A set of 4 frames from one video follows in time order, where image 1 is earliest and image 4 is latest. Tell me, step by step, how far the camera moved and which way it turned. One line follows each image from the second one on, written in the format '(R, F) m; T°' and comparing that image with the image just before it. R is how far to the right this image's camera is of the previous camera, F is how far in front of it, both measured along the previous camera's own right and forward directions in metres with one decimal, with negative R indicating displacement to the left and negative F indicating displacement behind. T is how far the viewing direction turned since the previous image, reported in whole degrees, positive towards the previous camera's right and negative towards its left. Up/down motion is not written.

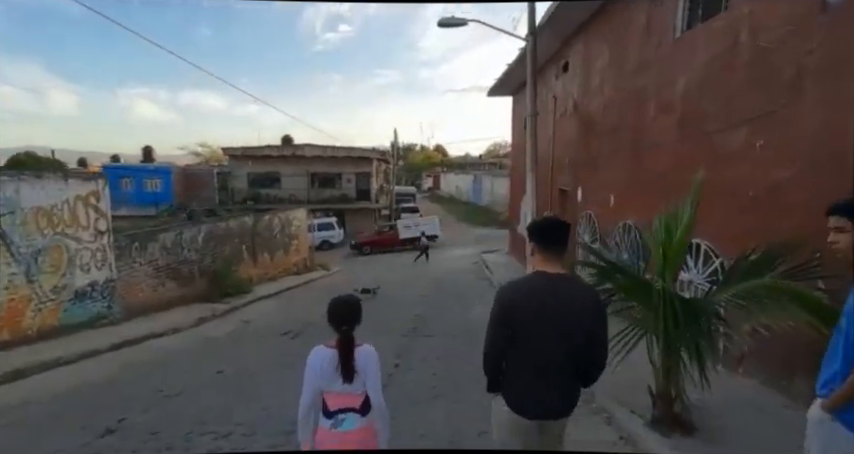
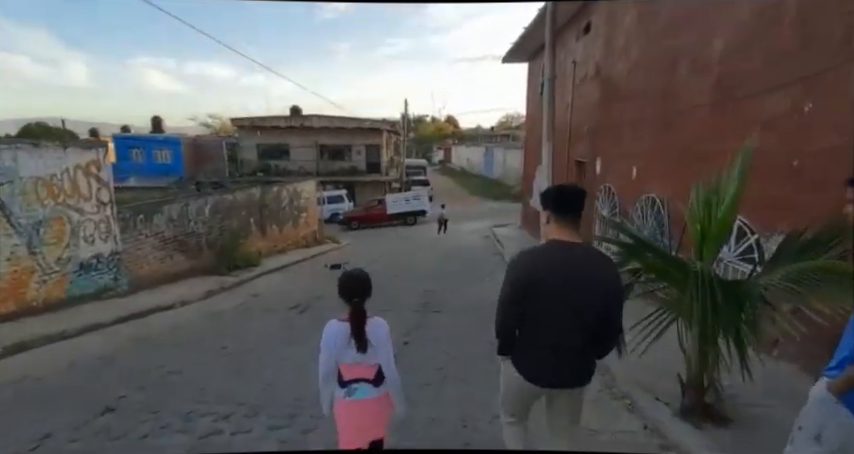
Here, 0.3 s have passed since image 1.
(0.0, +0.3) m; -1°
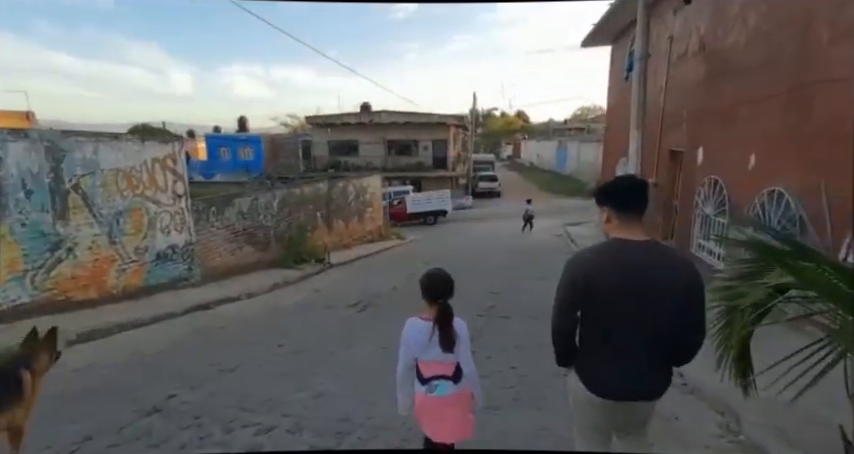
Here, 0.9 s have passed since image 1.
(0.0, +0.6) m; -8°
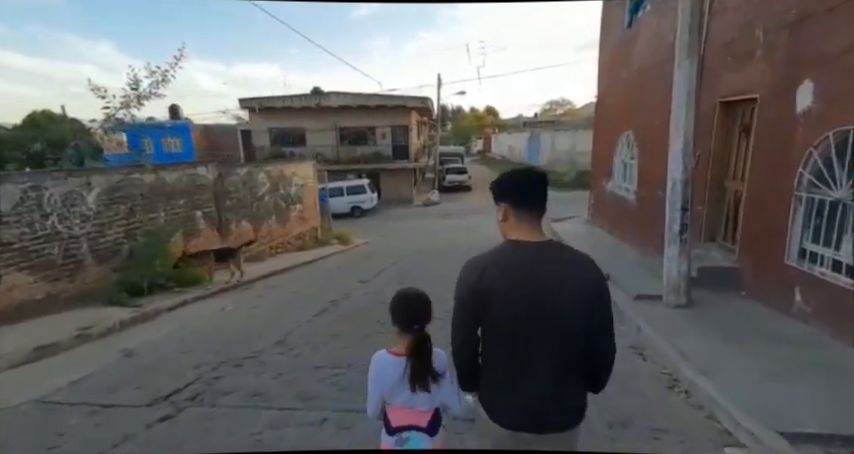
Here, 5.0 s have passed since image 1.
(+0.7, +3.8) m; +3°
